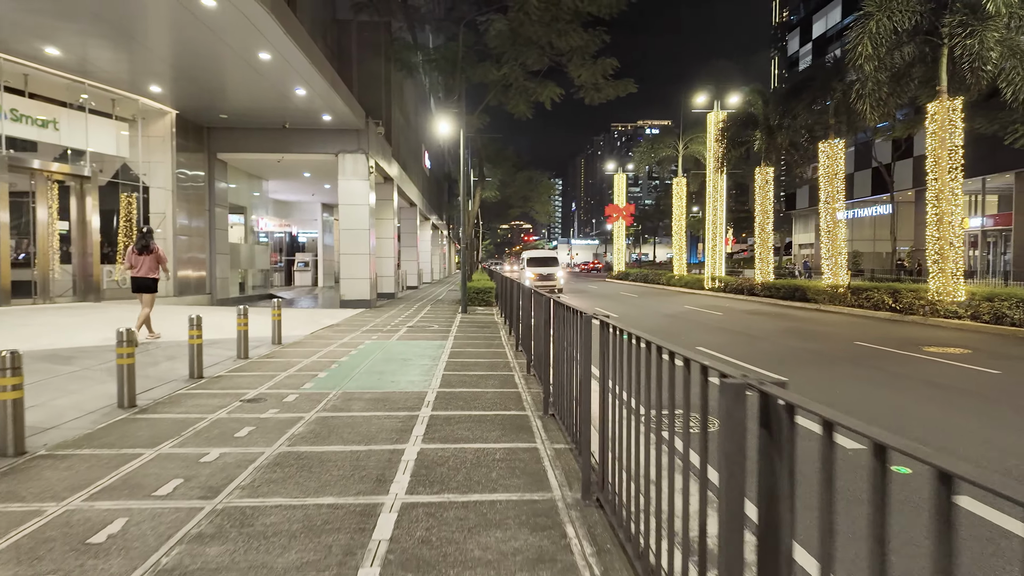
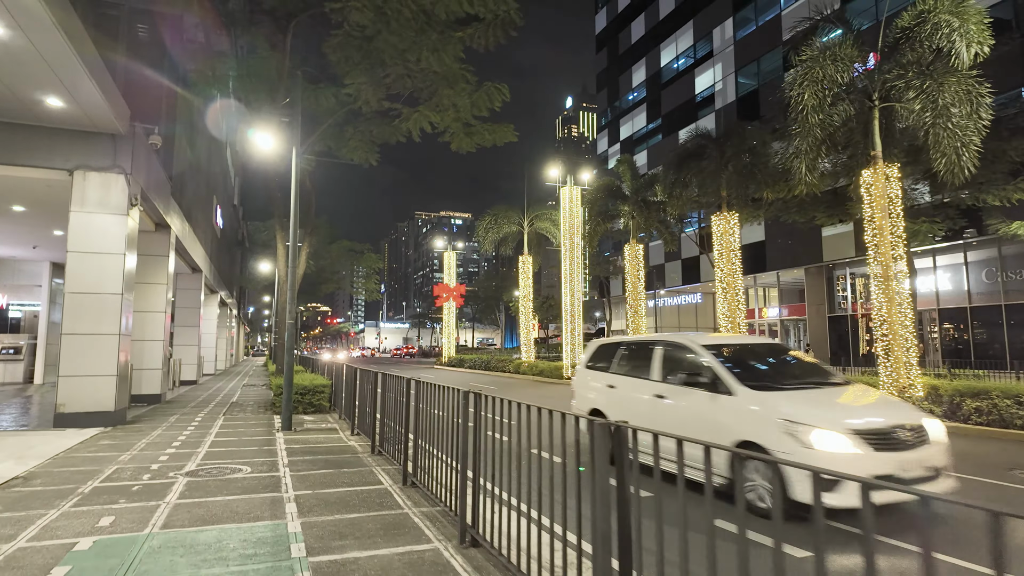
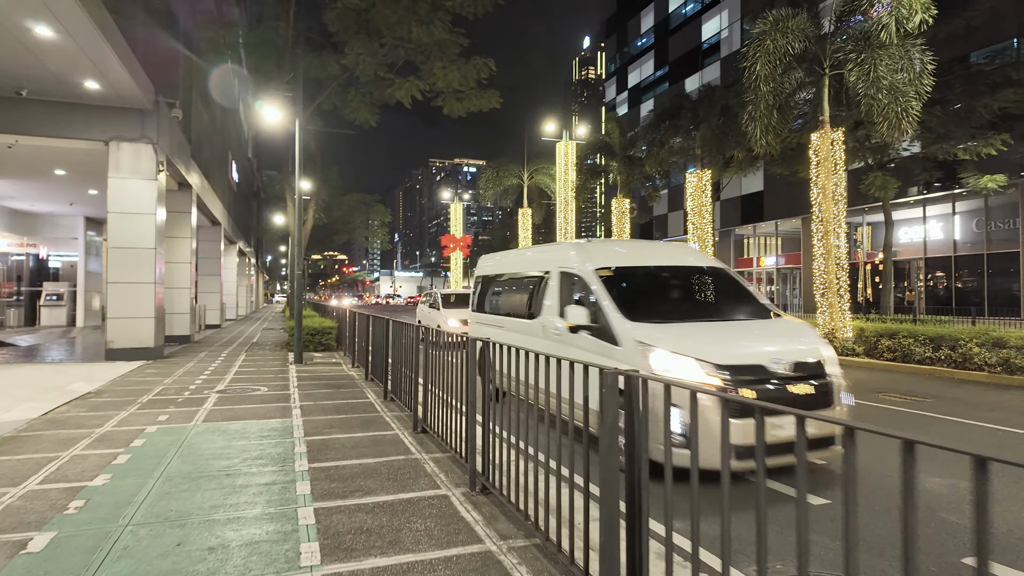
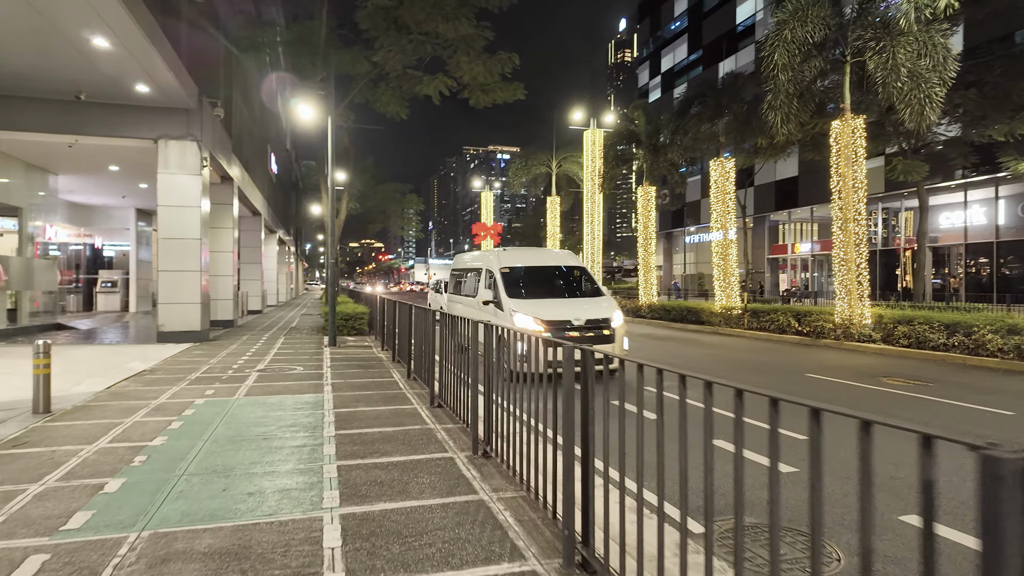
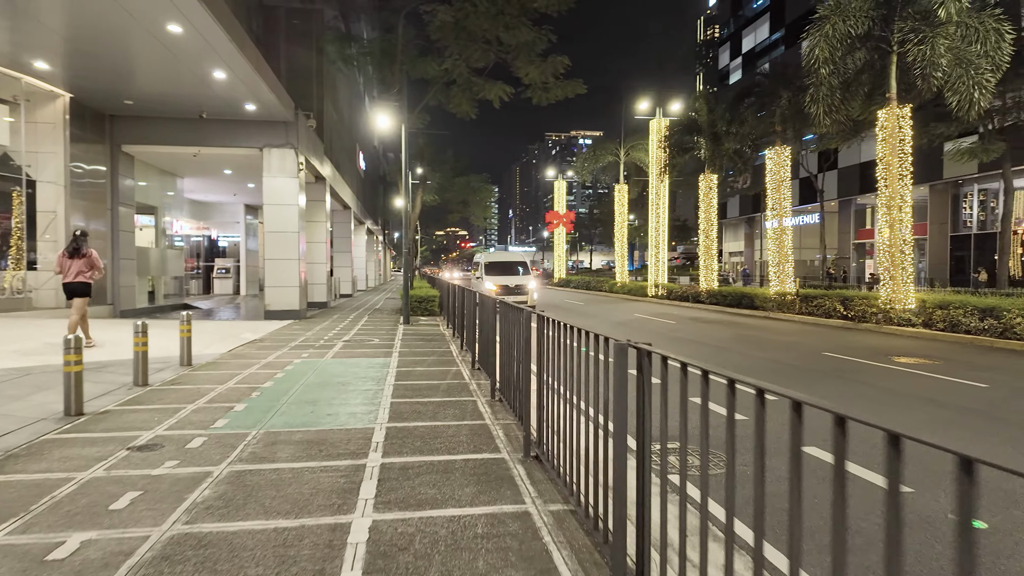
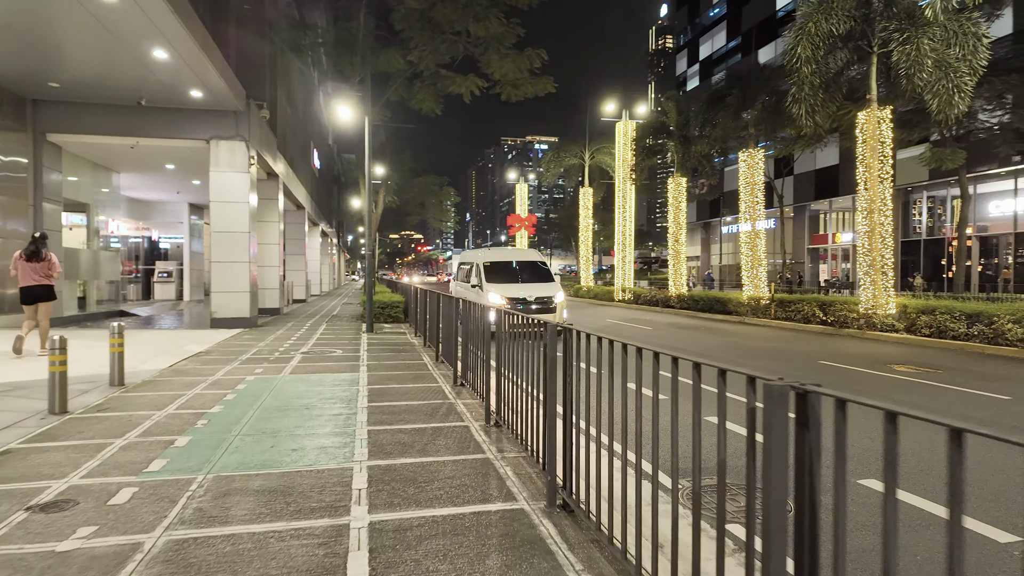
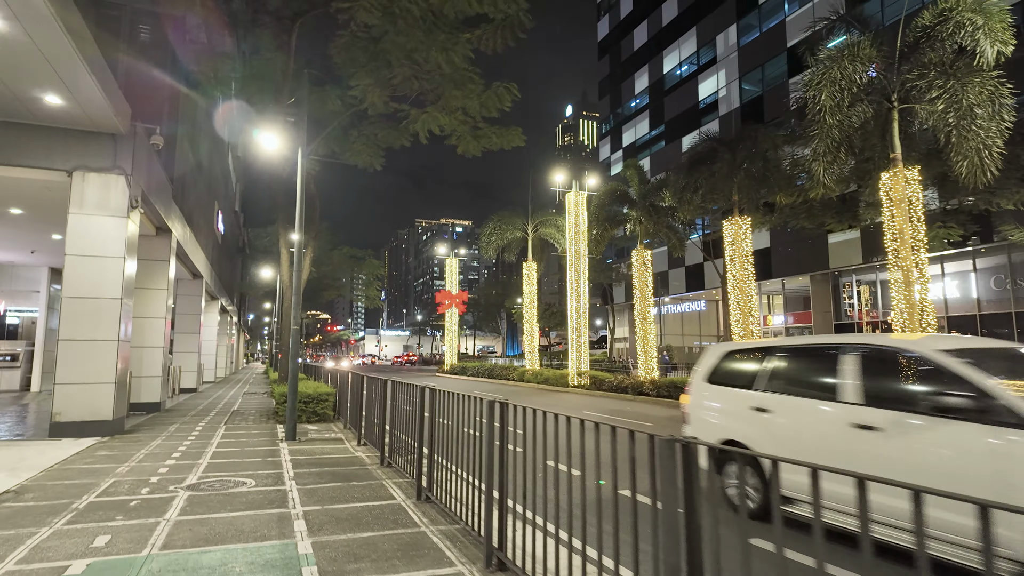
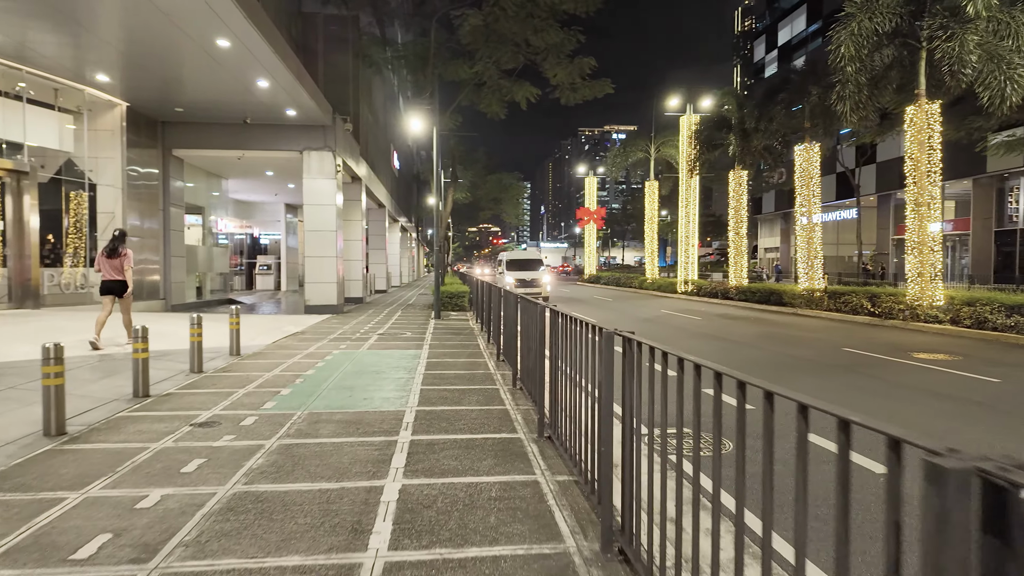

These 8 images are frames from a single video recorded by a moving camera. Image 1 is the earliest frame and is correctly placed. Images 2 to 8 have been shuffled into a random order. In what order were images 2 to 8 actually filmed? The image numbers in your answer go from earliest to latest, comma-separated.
8, 5, 6, 4, 3, 2, 7
